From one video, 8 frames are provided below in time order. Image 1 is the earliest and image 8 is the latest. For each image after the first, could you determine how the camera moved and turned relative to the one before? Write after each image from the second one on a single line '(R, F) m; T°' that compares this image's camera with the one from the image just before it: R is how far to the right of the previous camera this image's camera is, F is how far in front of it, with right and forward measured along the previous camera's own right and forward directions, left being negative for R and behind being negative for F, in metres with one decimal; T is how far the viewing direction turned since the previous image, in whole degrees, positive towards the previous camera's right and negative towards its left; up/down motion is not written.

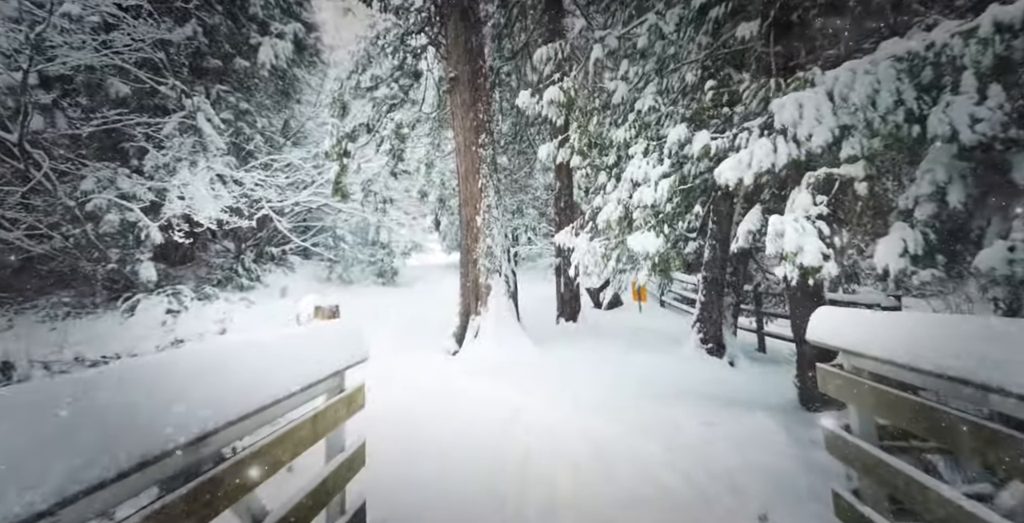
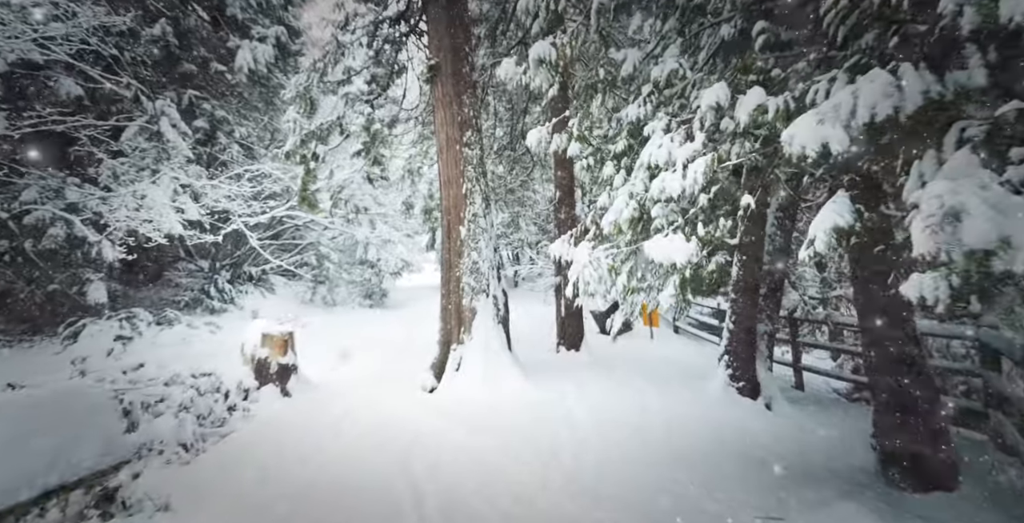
(+0.2, +1.3) m; -1°
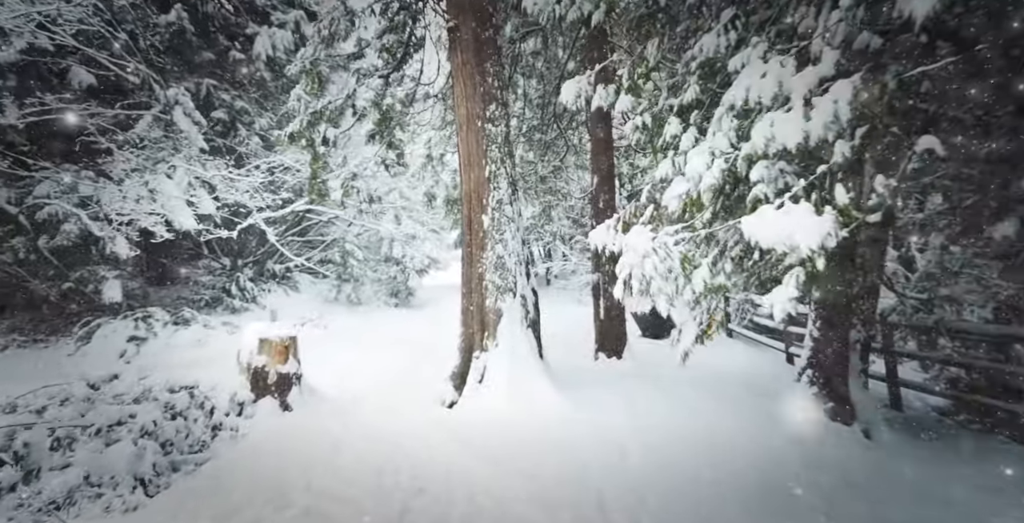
(0.0, +1.0) m; -4°
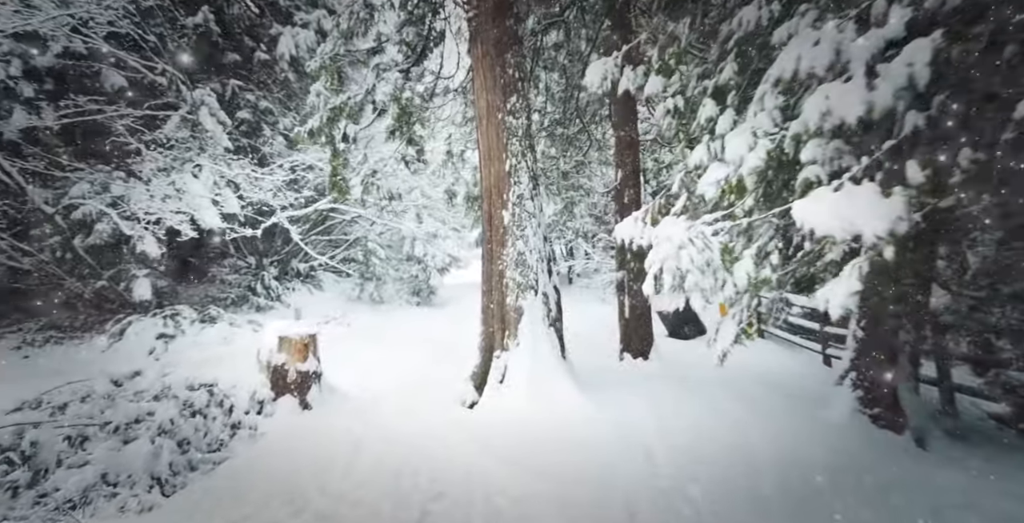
(0.0, +0.2) m; -3°
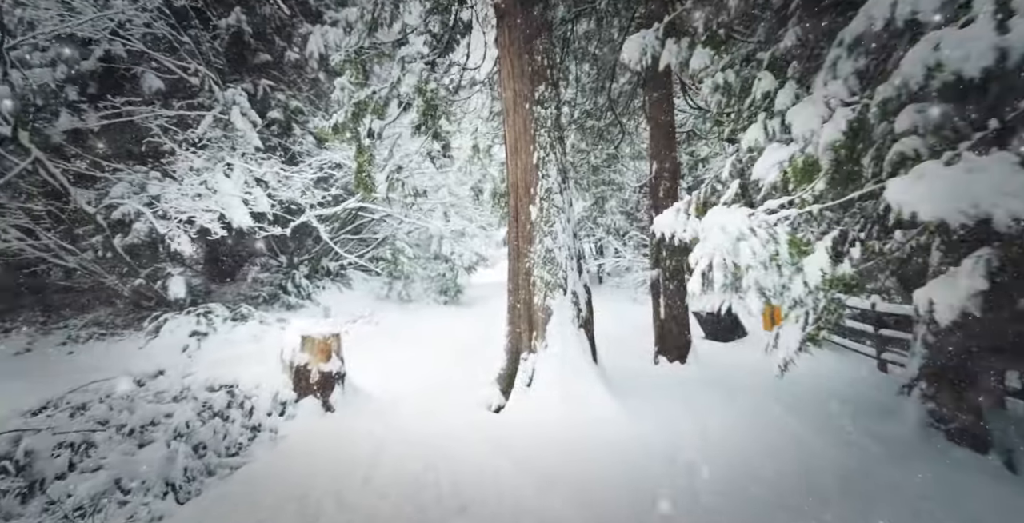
(0.0, +0.3) m; -4°
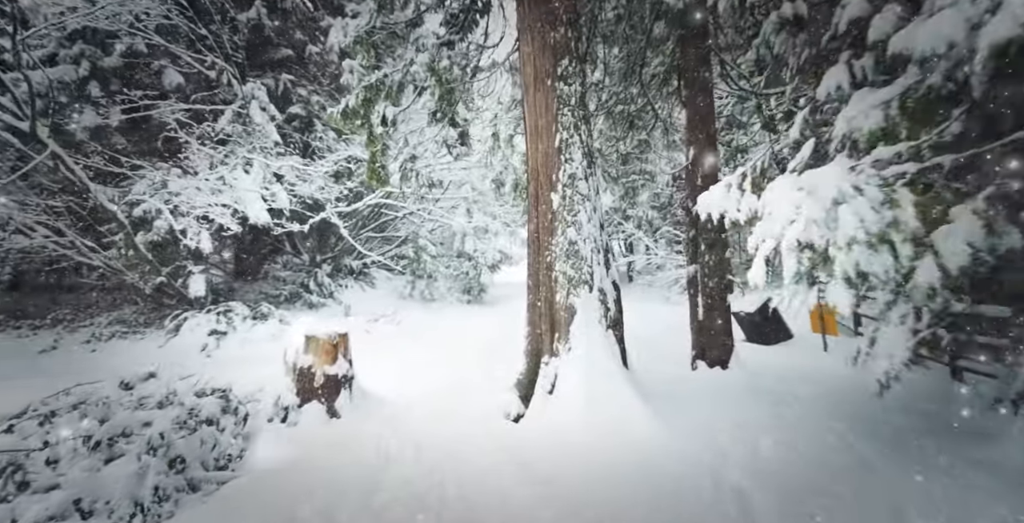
(+0.1, +0.5) m; -4°
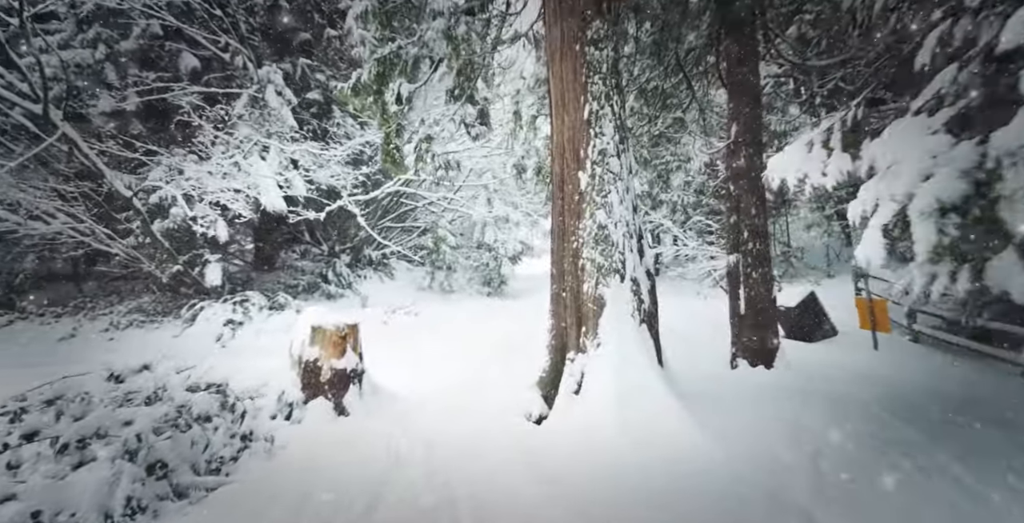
(0.0, +0.5) m; -3°
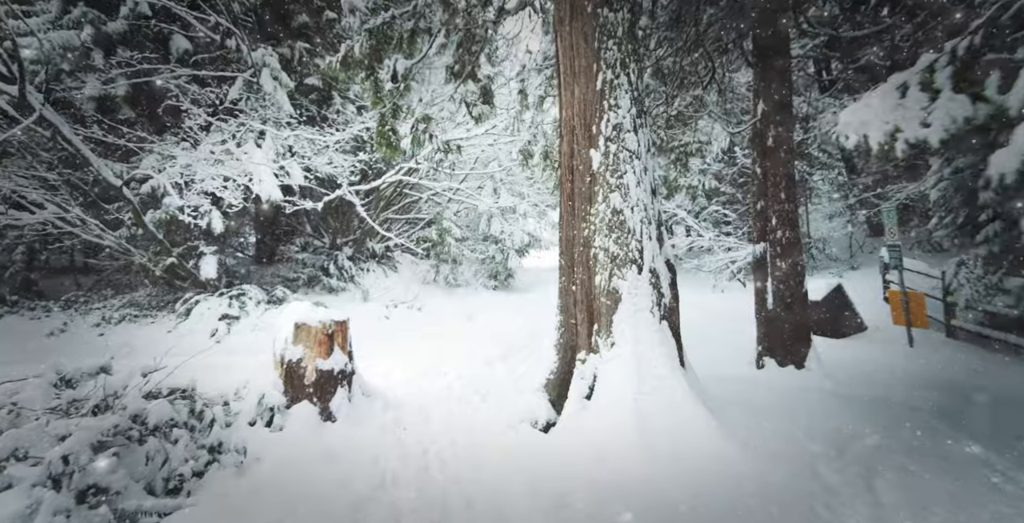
(0.0, +0.5) m; -1°
